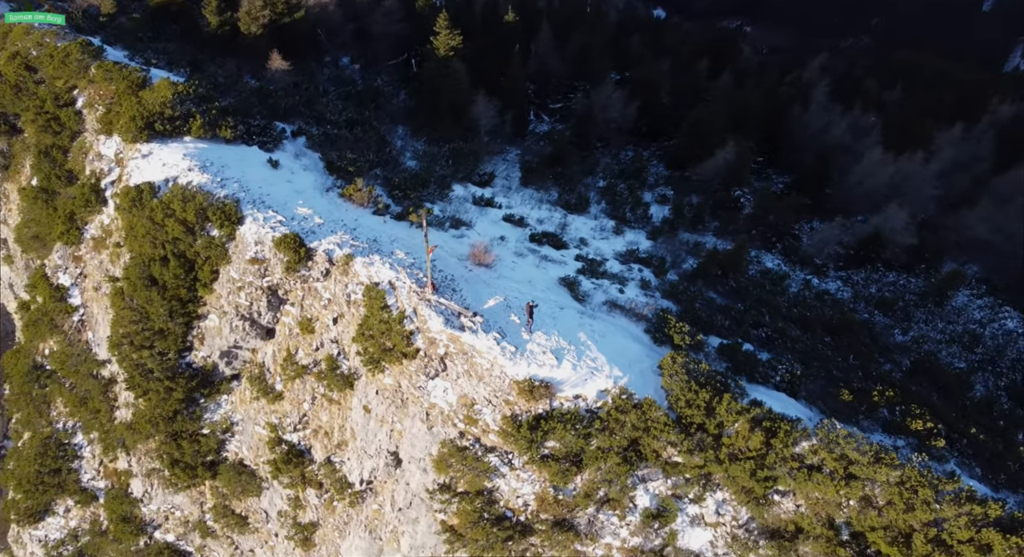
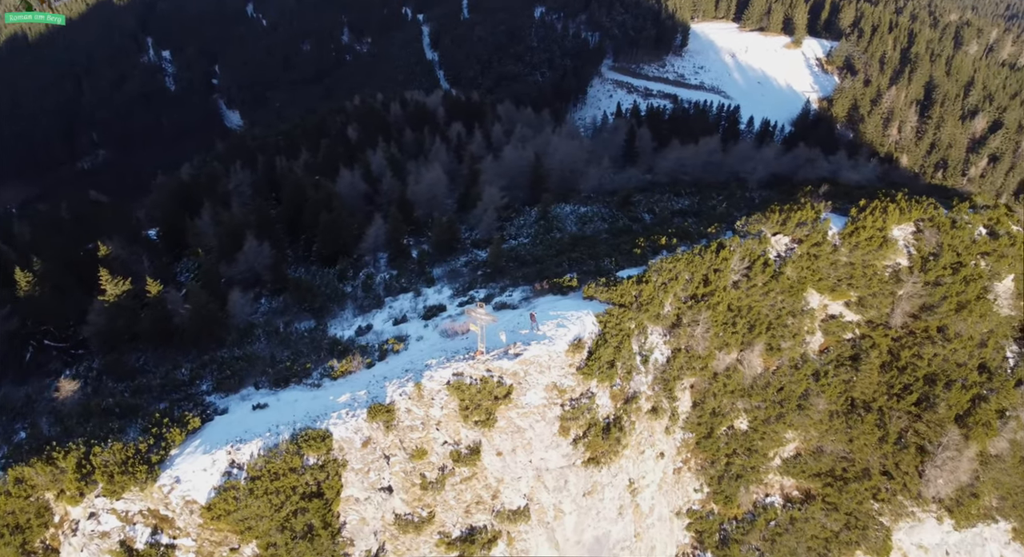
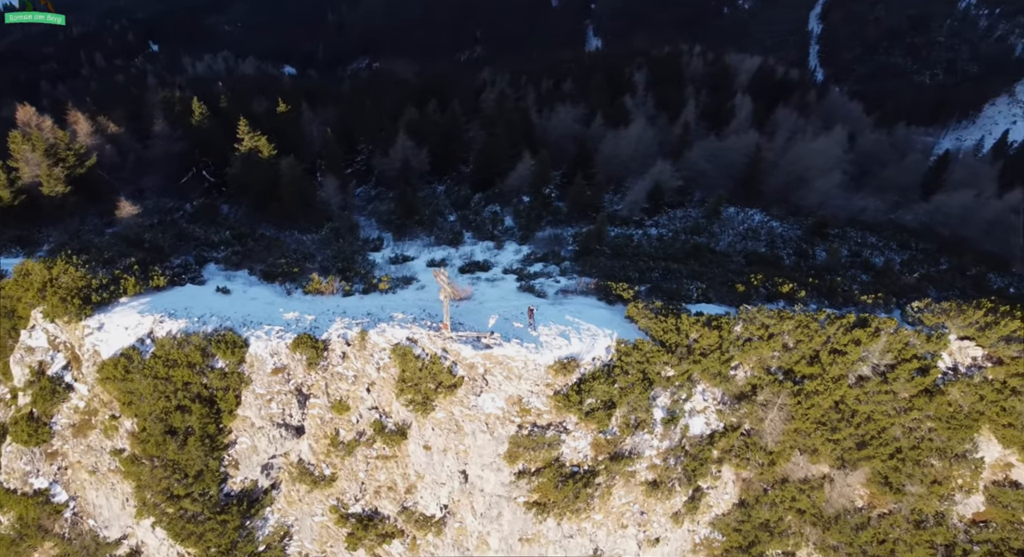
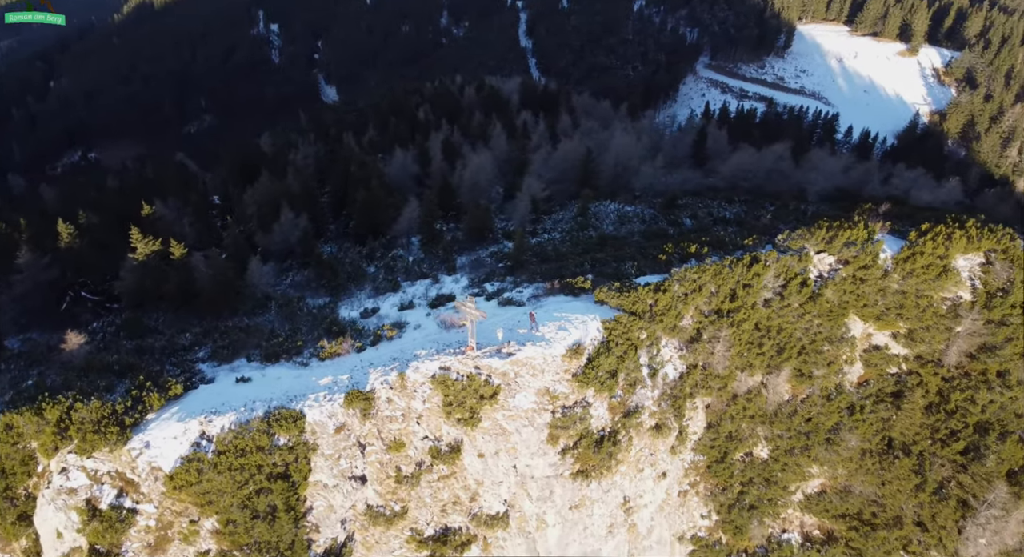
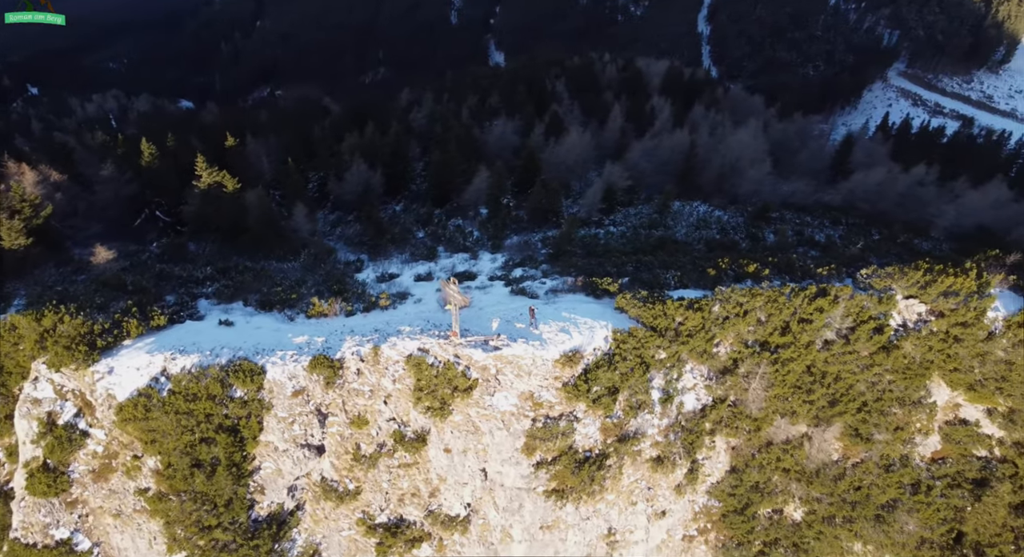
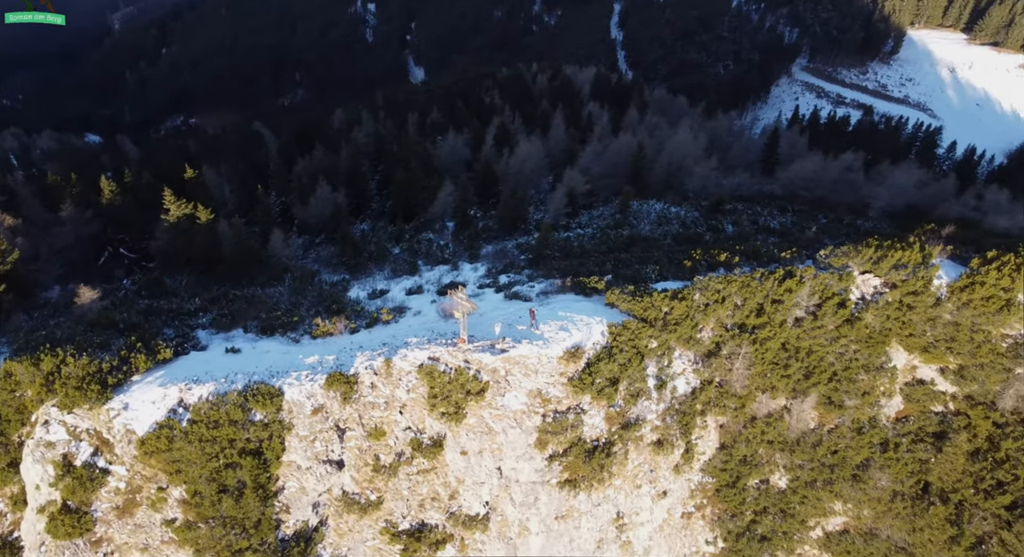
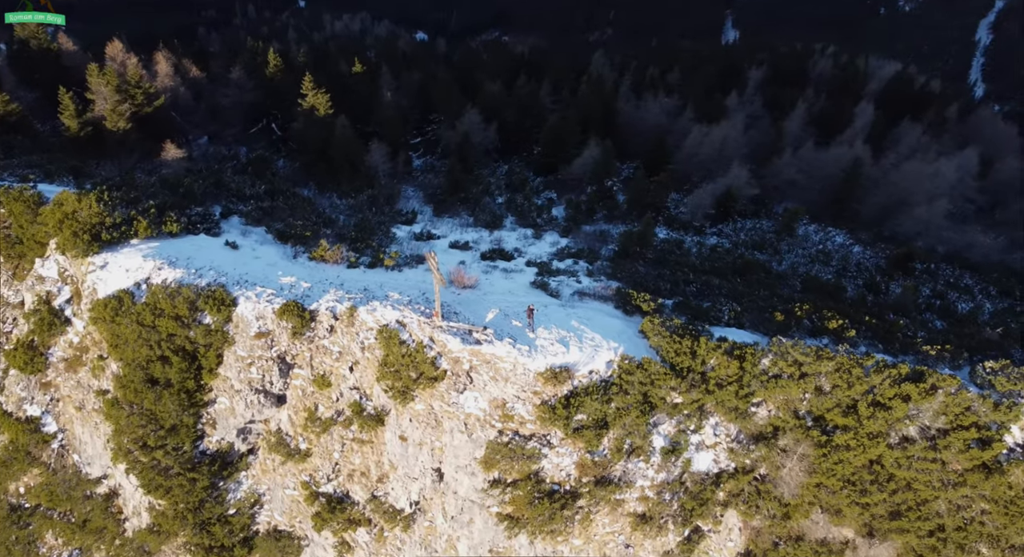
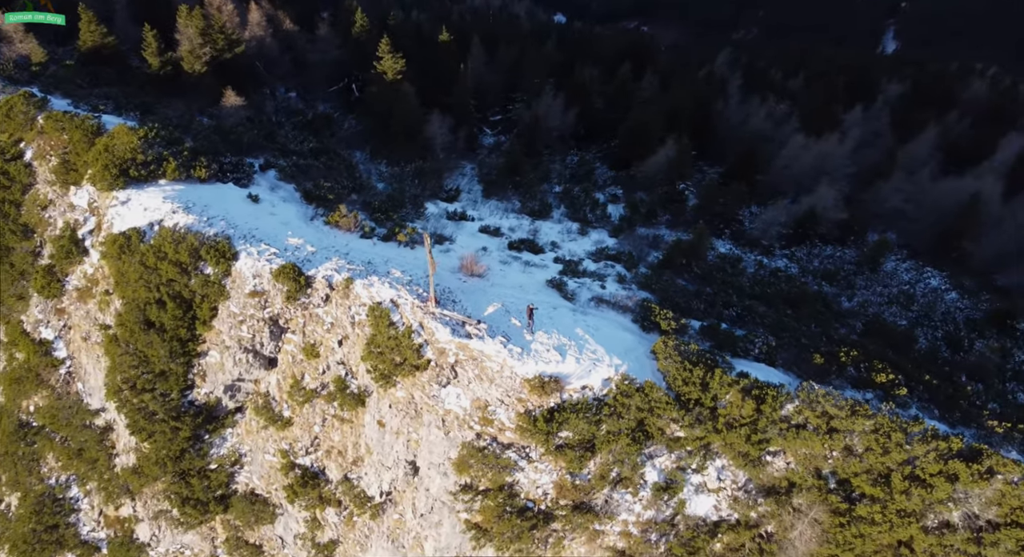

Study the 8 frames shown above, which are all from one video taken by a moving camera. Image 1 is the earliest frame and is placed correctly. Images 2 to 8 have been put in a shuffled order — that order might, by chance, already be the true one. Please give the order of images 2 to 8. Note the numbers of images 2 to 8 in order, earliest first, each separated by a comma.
8, 7, 3, 5, 6, 4, 2
